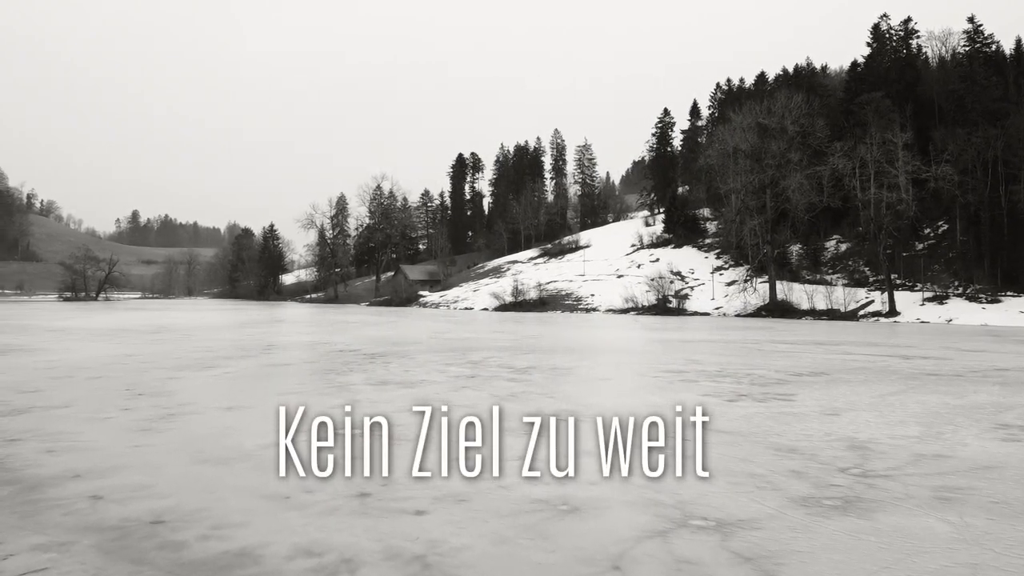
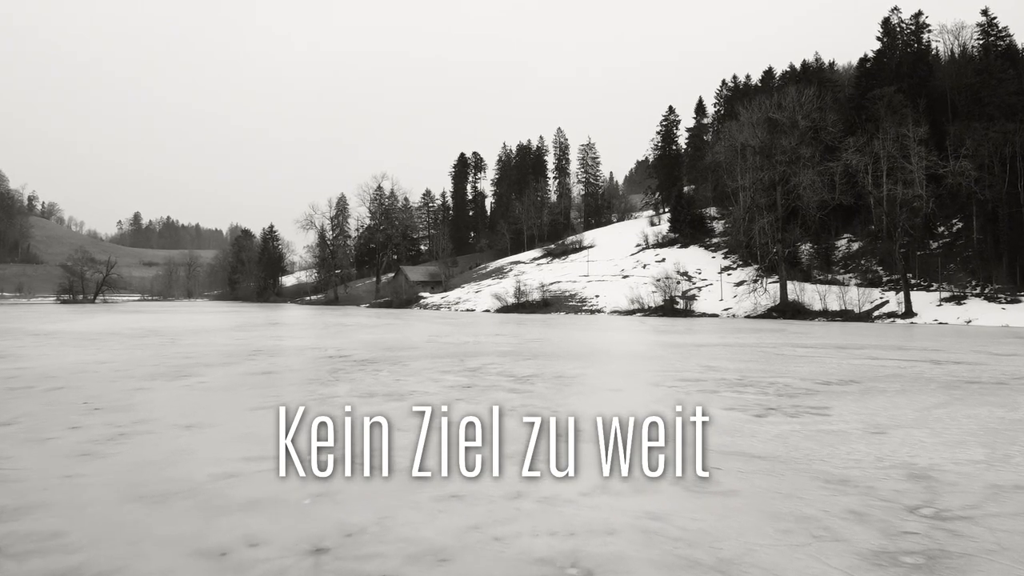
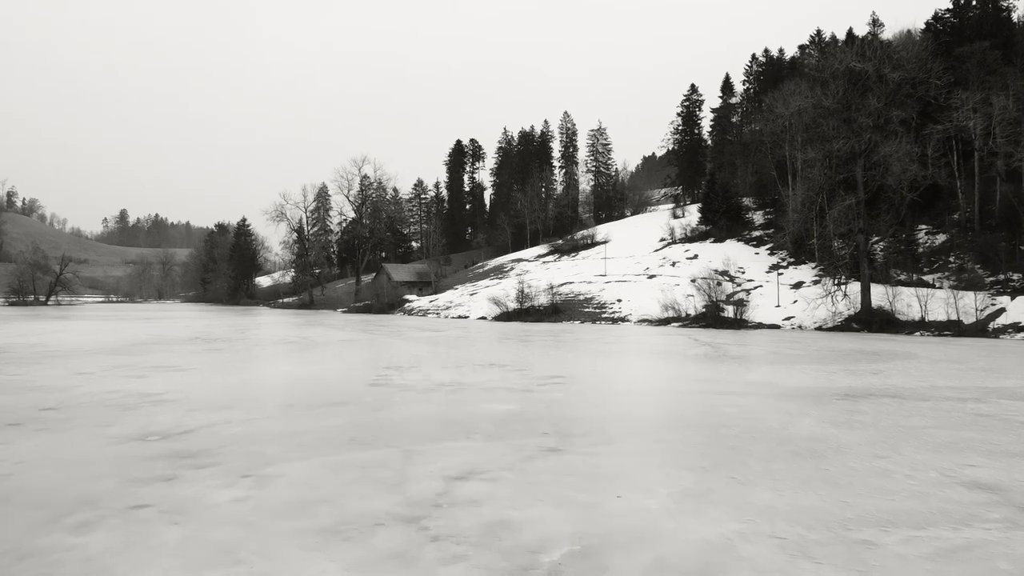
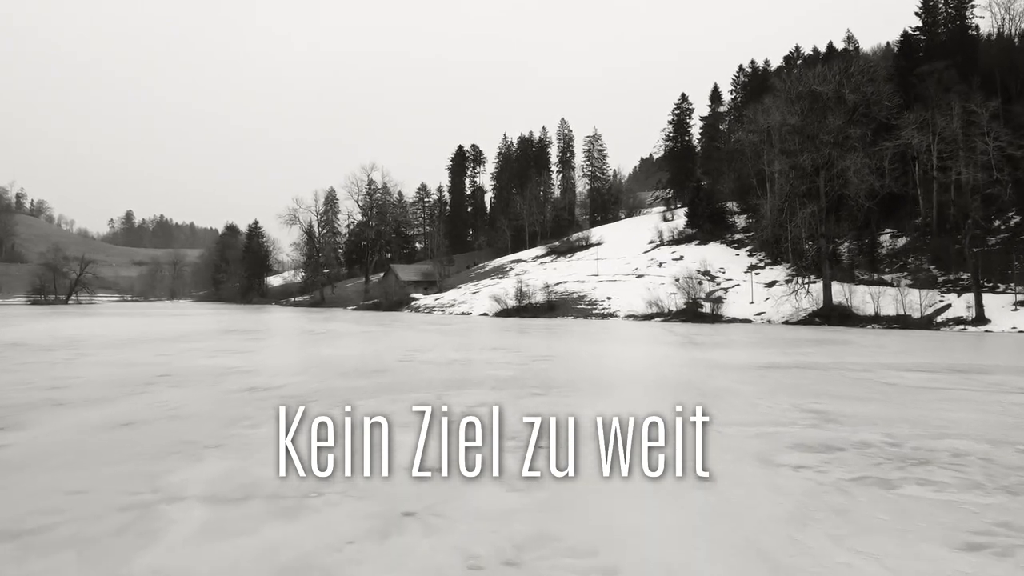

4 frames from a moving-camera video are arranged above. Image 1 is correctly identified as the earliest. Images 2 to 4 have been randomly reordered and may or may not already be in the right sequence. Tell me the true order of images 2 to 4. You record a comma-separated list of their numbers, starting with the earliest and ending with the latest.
2, 4, 3
